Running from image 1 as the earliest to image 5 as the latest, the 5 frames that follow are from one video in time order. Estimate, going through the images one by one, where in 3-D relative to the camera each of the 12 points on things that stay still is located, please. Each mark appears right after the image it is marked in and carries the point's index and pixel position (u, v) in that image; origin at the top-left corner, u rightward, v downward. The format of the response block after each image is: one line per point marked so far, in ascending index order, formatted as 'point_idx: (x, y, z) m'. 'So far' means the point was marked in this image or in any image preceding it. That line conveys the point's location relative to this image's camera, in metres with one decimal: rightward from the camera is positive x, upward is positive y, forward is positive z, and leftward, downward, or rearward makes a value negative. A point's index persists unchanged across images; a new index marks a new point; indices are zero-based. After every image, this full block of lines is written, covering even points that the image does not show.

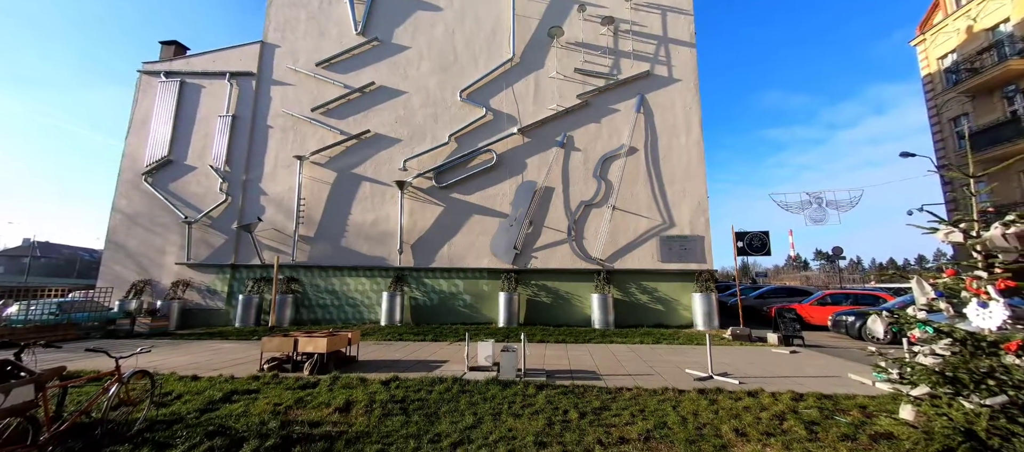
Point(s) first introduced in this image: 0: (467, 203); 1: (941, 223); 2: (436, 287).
0: (-1.9, +1.0, +15.2) m
1: (+4.4, 0.0, +3.7) m
2: (-3.1, -2.5, +14.8) m
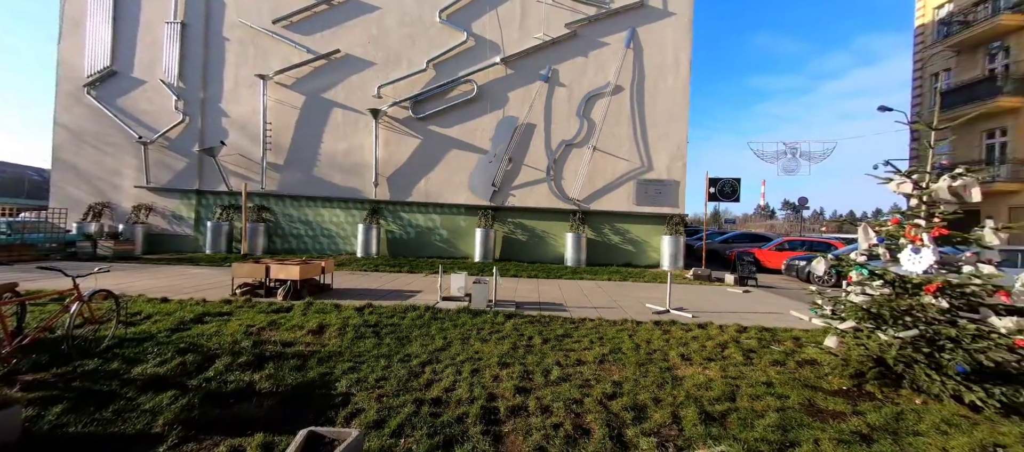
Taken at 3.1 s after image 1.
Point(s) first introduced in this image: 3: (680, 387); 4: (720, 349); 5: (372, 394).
0: (-2.7, +3.6, +14.7) m
1: (+4.1, +0.6, +3.9) m
2: (-4.0, +0.2, +14.8) m
3: (+1.6, -1.6, +3.6) m
4: (+2.7, -1.6, +4.8) m
5: (-1.3, -1.6, +3.4) m
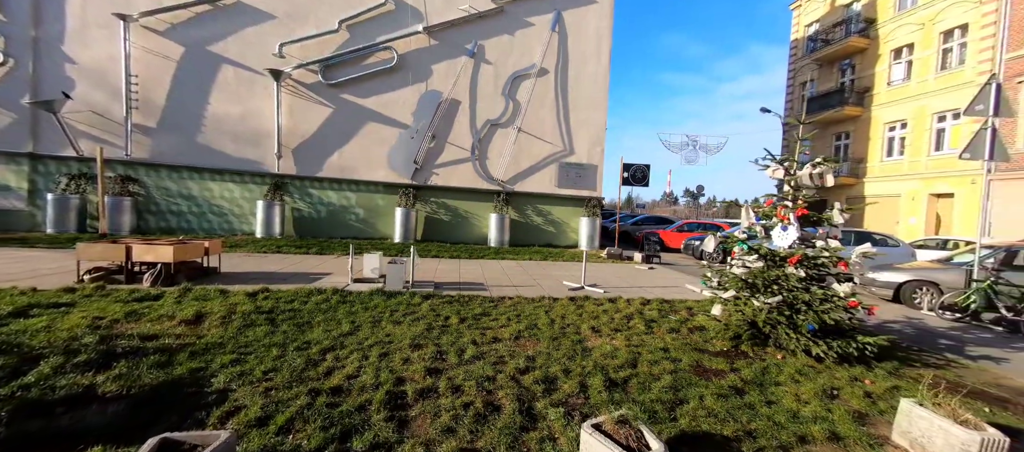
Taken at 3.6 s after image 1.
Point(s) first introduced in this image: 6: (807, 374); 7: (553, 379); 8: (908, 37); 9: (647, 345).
0: (-5.5, +4.4, +13.5) m
1: (+3.2, +0.8, +4.4) m
2: (-7.0, +1.0, +13.5) m
3: (+0.8, -1.3, +3.7) m
4: (+1.6, -1.3, +5.1) m
5: (-2.1, -1.3, +3.0) m
6: (+2.9, -1.5, +3.6) m
7: (+0.4, -1.4, +3.2) m
8: (+19.5, +9.3, +17.9) m
9: (+1.5, -1.4, +4.1) m
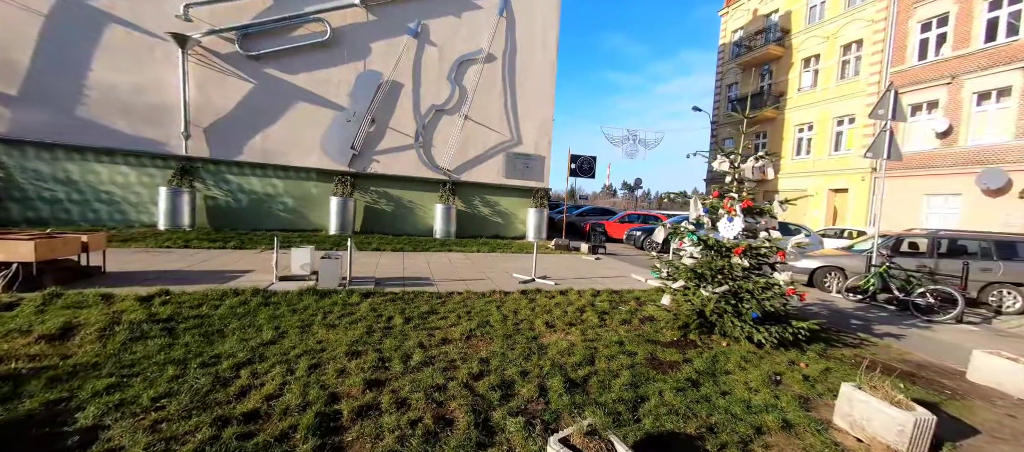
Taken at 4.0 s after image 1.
0: (-7.4, +4.8, +12.1) m
1: (+2.6, +0.9, +4.5) m
2: (-8.8, +1.3, +12.0) m
3: (+0.3, -1.3, +3.5) m
4: (+0.9, -1.2, +5.0) m
5: (-2.4, -1.3, +2.3) m
6: (+2.4, -1.4, +3.7) m
7: (0.0, -1.3, +3.0) m
8: (+16.7, +9.8, +20.0) m
9: (+1.0, -1.3, +4.1) m
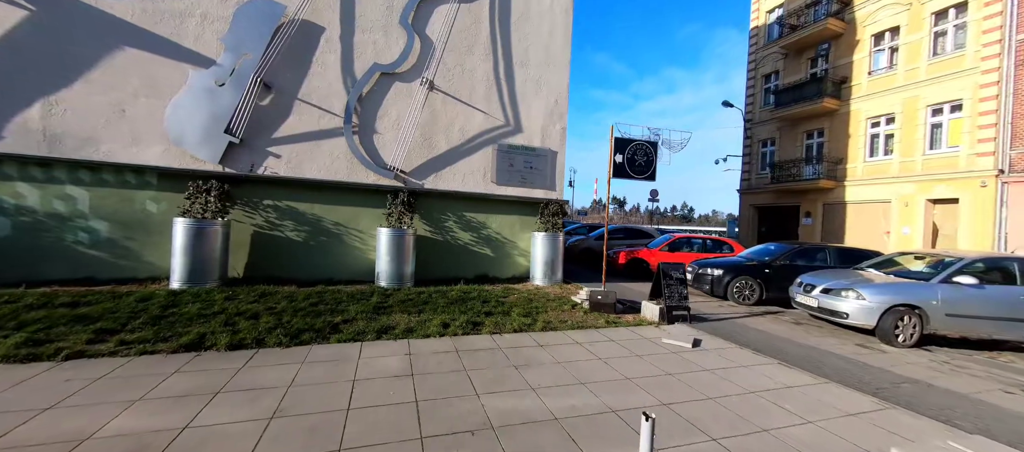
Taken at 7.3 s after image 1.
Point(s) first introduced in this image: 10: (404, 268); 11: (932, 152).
0: (-7.5, +3.9, +6.7) m
1: (+2.8, +0.5, -0.7) m
2: (-8.8, +0.5, +6.3) m
3: (+0.6, -1.6, -1.9) m
4: (+1.1, -1.6, -0.4) m
5: (-2.1, -1.6, -3.2) m
6: (+2.7, -1.7, -1.7) m
7: (+0.3, -1.6, -2.5) m
8: (+16.3, +8.9, +15.6) m
9: (+1.2, -1.7, -1.3) m
10: (-2.3, -0.9, +7.8) m
11: (+16.6, +2.9, +14.4) m
